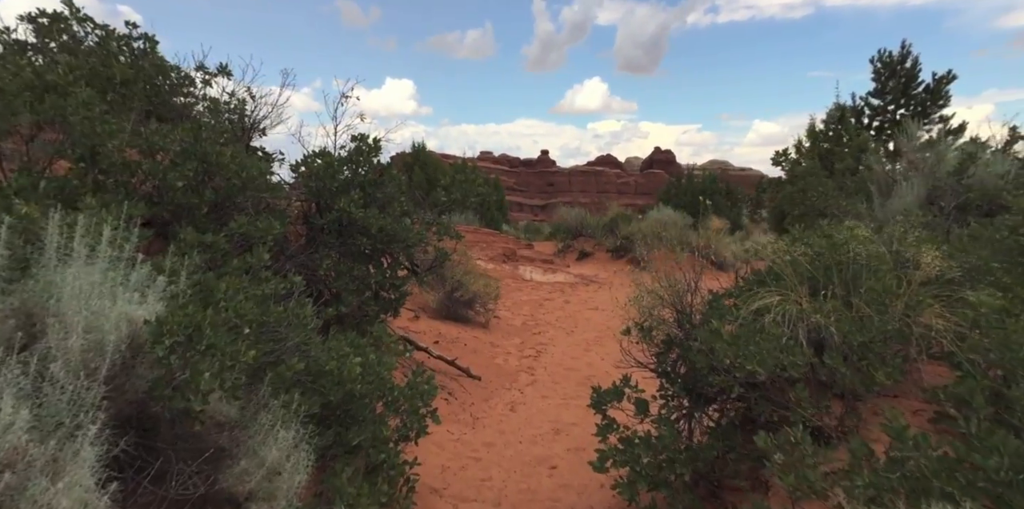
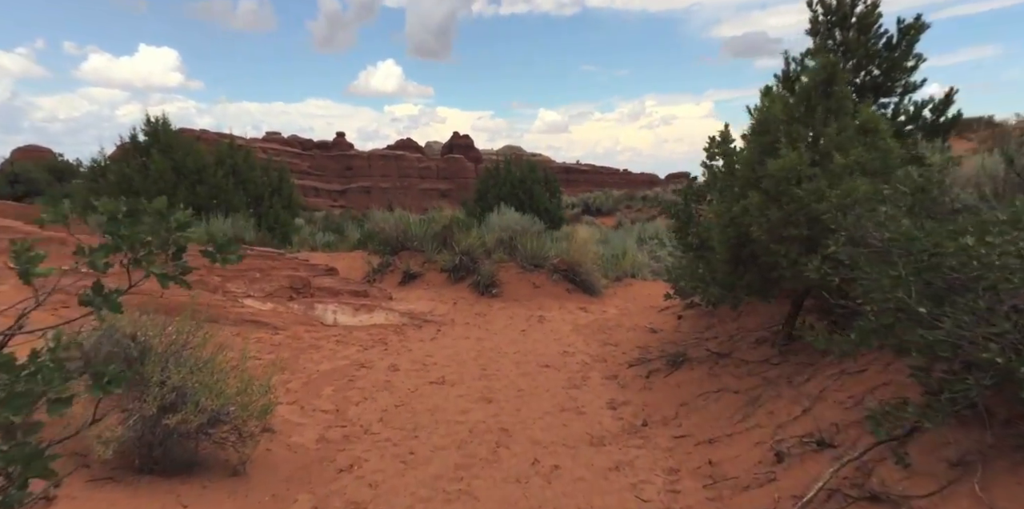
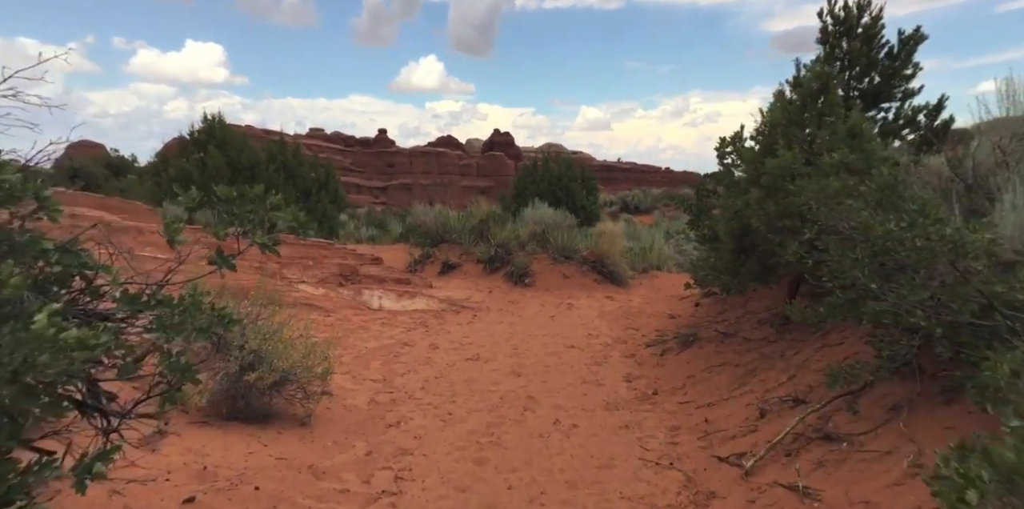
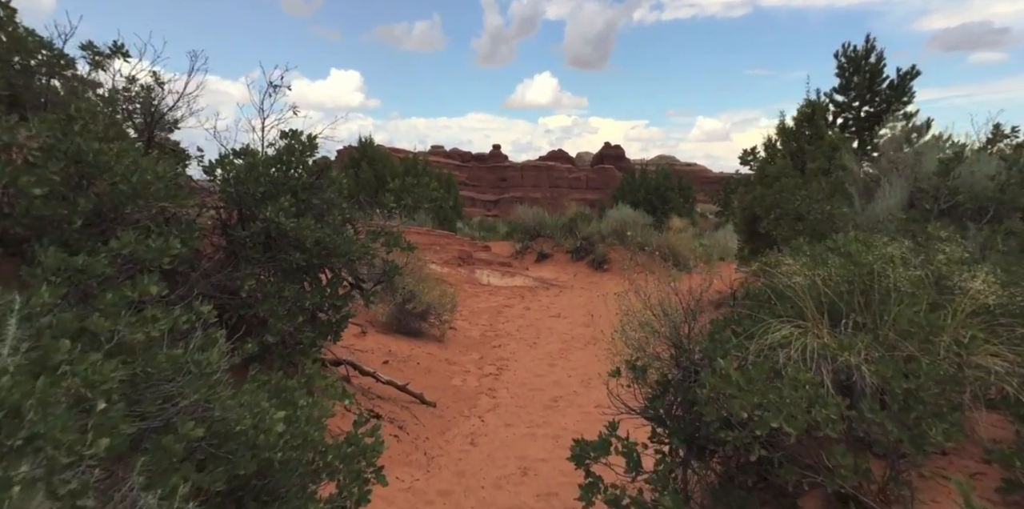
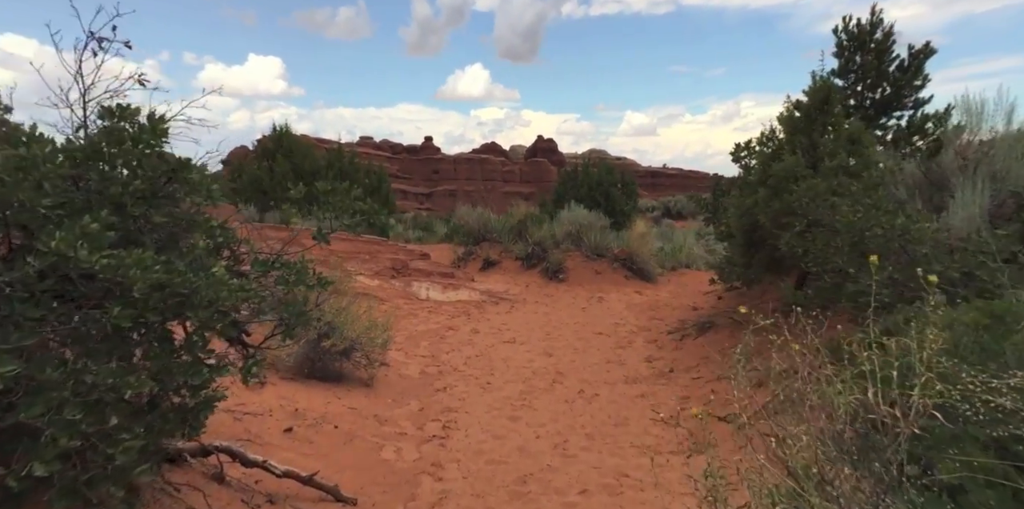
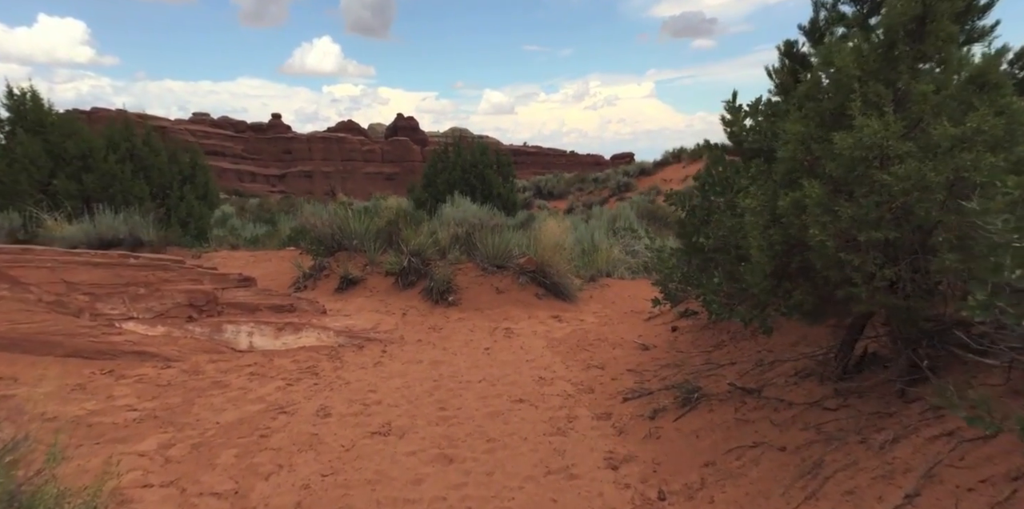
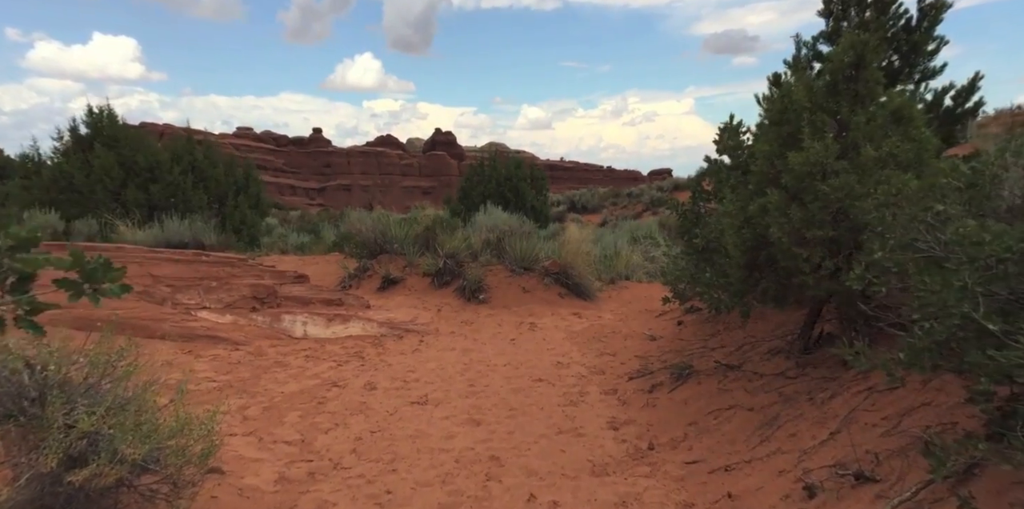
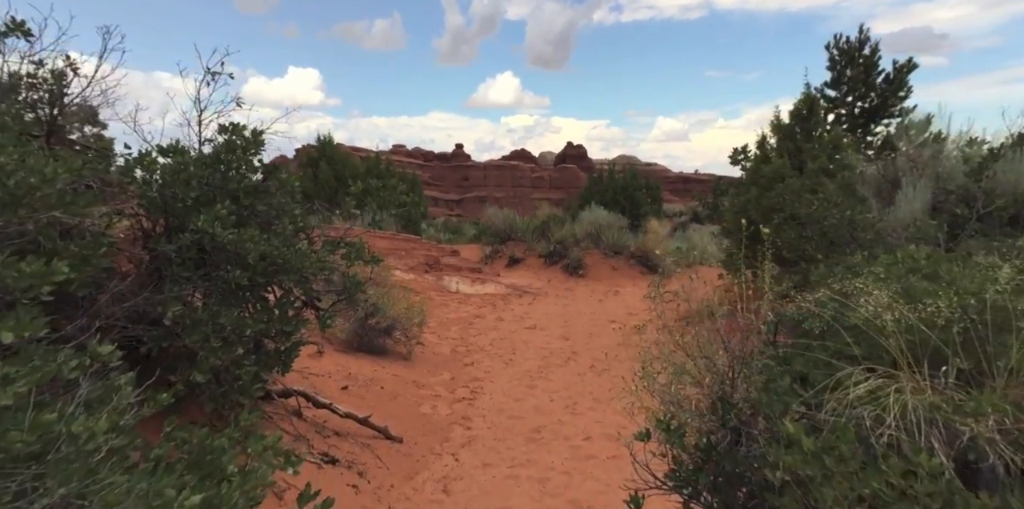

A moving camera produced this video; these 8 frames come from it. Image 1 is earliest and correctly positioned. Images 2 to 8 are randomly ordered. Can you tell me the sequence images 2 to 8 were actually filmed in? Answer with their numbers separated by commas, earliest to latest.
4, 8, 5, 3, 2, 7, 6
